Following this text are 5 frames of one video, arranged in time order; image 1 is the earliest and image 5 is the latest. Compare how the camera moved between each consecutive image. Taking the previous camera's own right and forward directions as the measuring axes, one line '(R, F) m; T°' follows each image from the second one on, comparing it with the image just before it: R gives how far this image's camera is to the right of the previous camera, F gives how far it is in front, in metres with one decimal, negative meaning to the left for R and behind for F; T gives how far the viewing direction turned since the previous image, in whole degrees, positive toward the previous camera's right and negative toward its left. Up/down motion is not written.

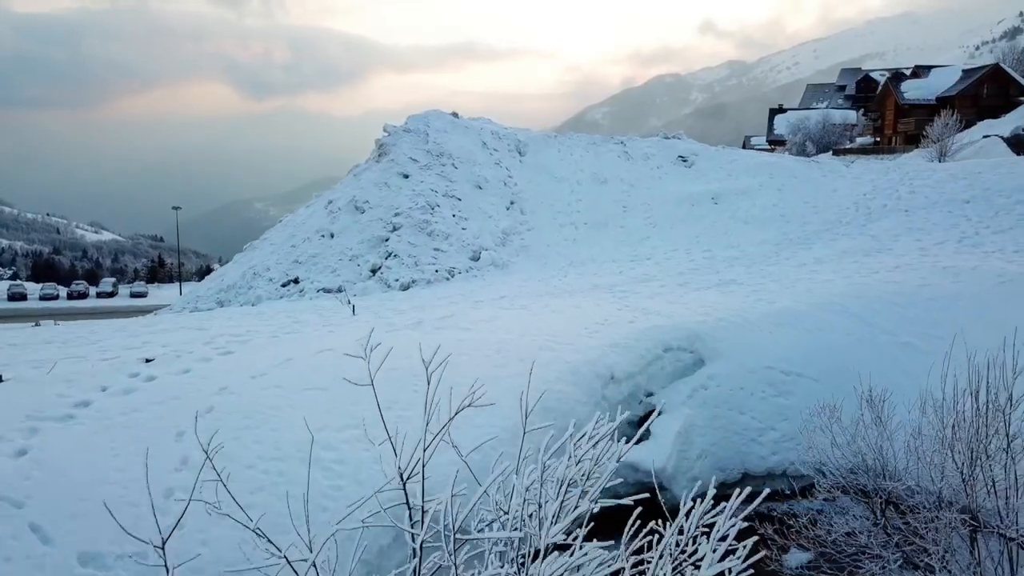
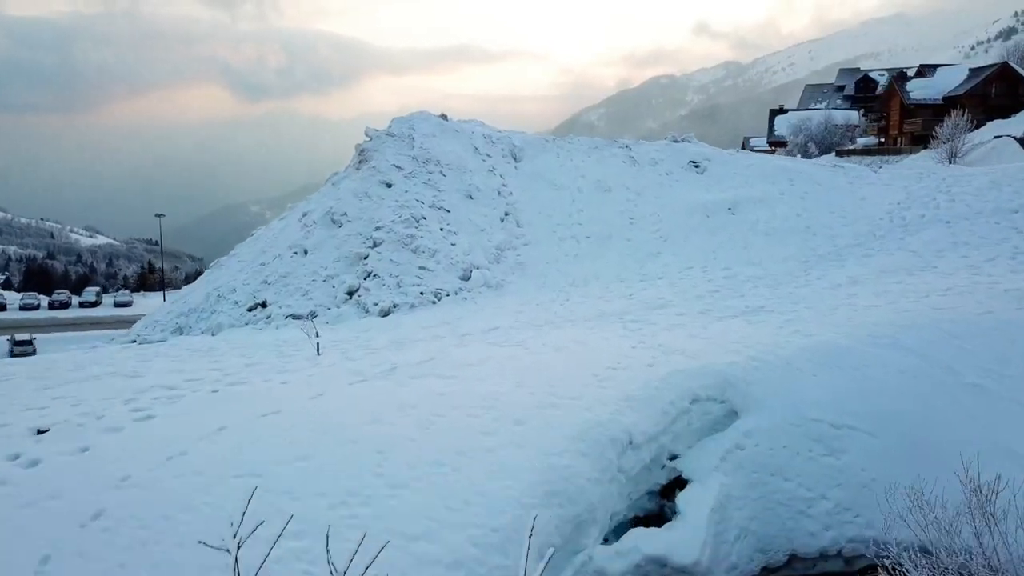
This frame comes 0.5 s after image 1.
(0.0, +1.2) m; 0°
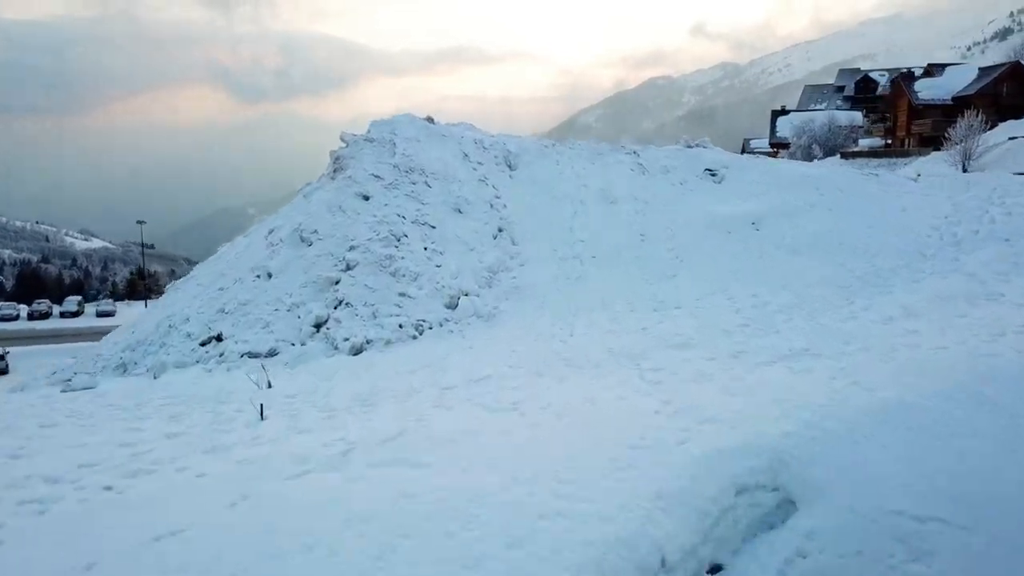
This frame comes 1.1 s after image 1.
(0.0, +1.3) m; 0°
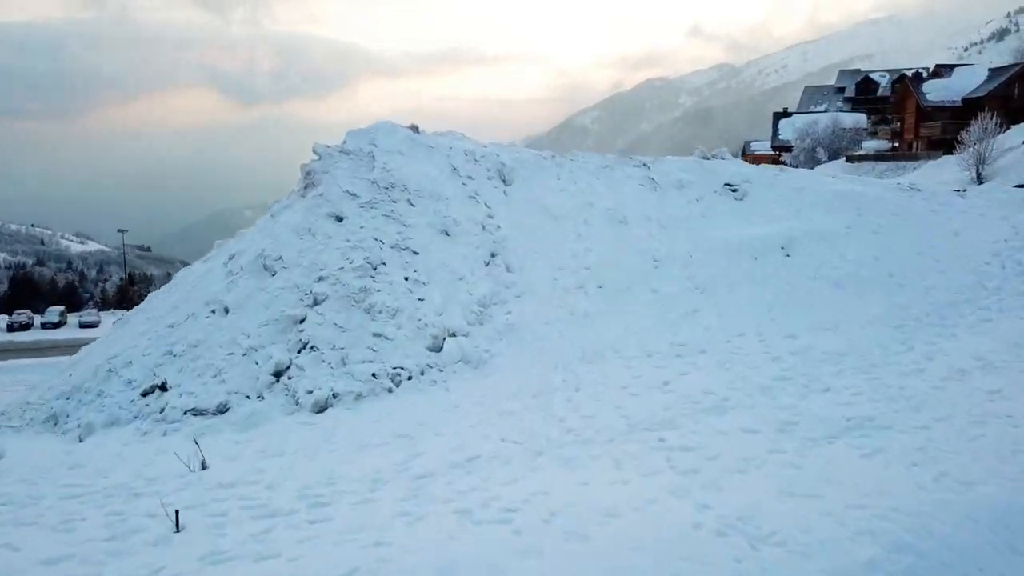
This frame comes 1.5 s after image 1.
(0.0, +1.2) m; 0°
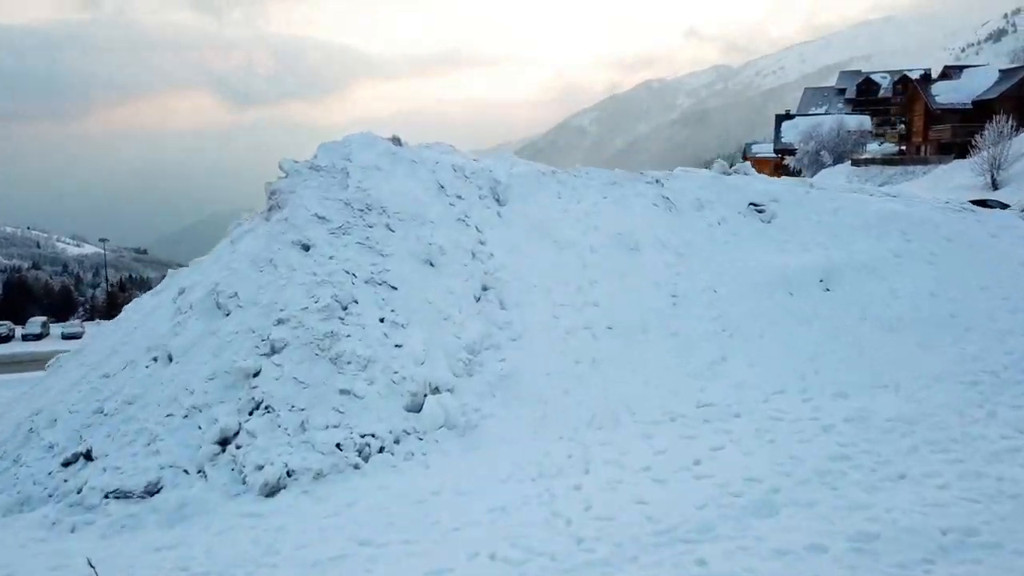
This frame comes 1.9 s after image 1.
(0.0, +1.2) m; 0°
